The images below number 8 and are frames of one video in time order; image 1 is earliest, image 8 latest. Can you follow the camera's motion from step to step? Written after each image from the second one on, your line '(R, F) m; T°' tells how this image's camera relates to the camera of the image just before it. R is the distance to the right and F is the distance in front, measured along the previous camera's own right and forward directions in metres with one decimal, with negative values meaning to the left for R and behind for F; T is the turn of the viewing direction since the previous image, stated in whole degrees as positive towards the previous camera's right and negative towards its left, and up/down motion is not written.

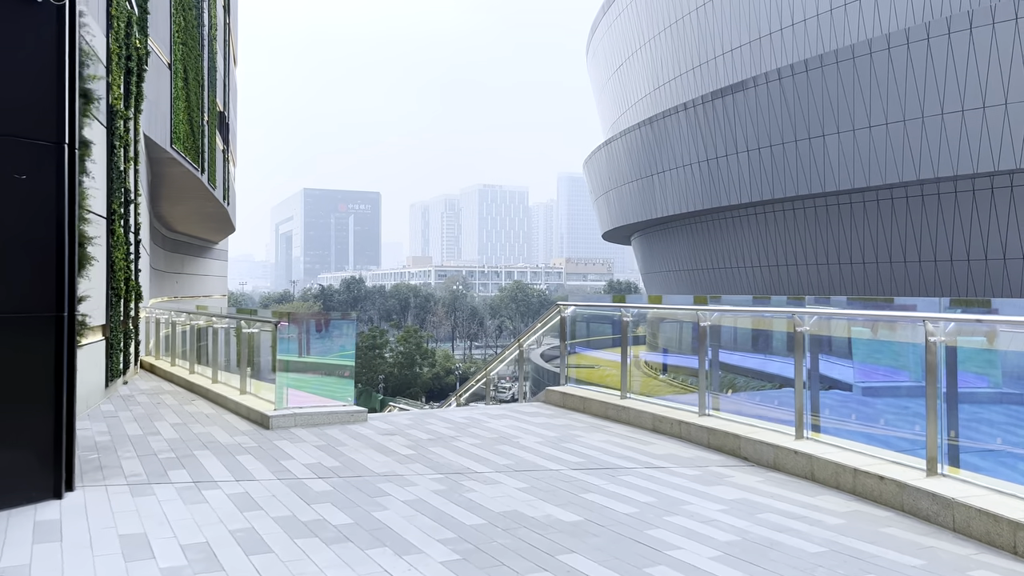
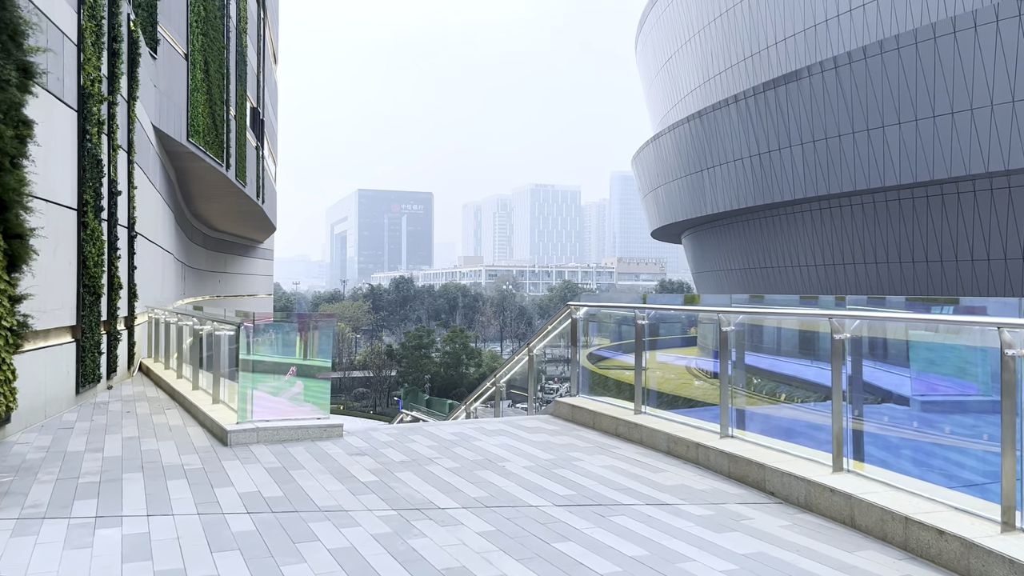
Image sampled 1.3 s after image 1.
(+0.5, +1.1) m; -4°
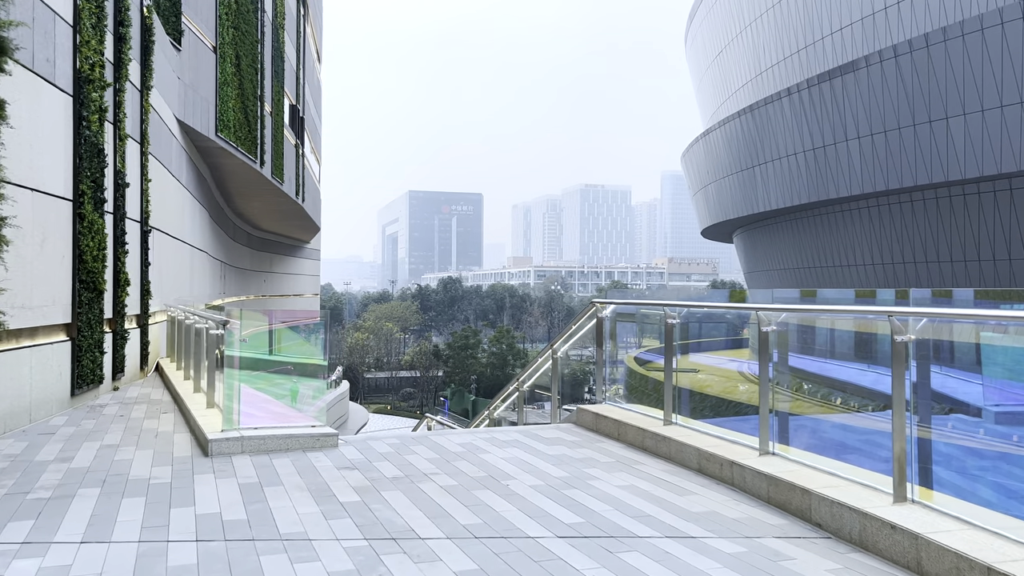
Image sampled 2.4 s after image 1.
(+0.3, +0.8) m; -3°
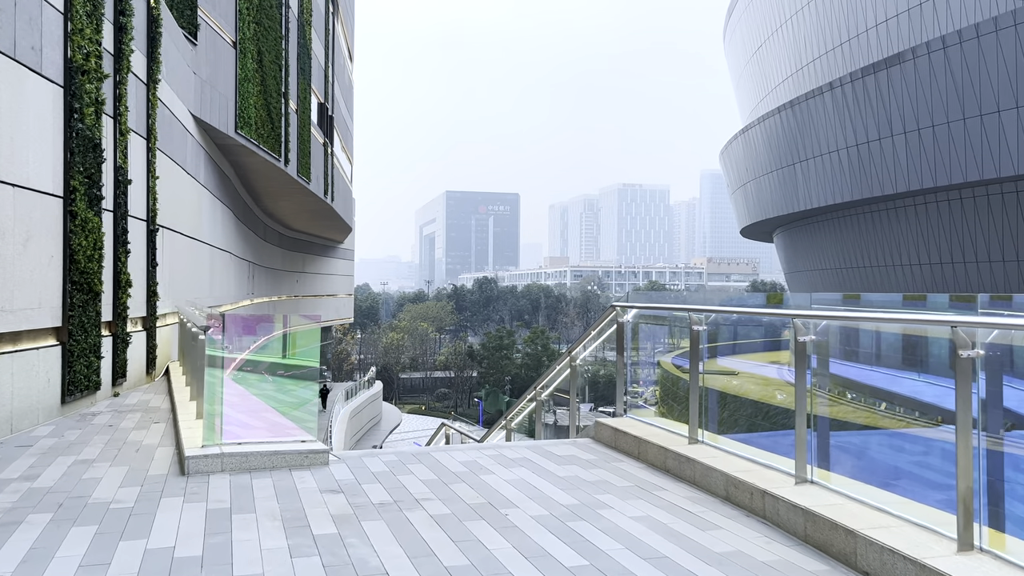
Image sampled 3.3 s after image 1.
(+0.2, +0.6) m; -3°
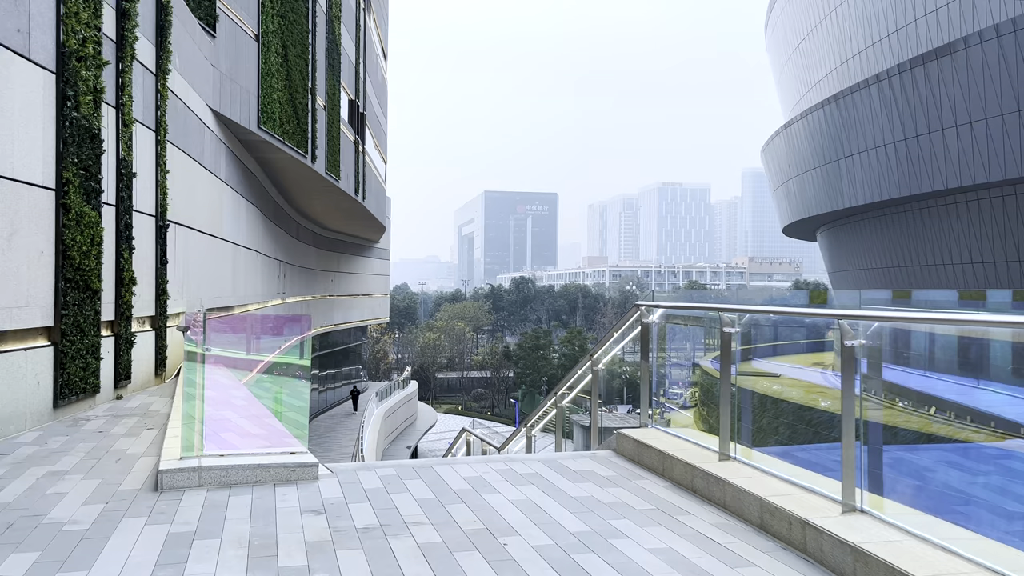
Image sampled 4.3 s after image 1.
(+0.2, +0.6) m; -3°
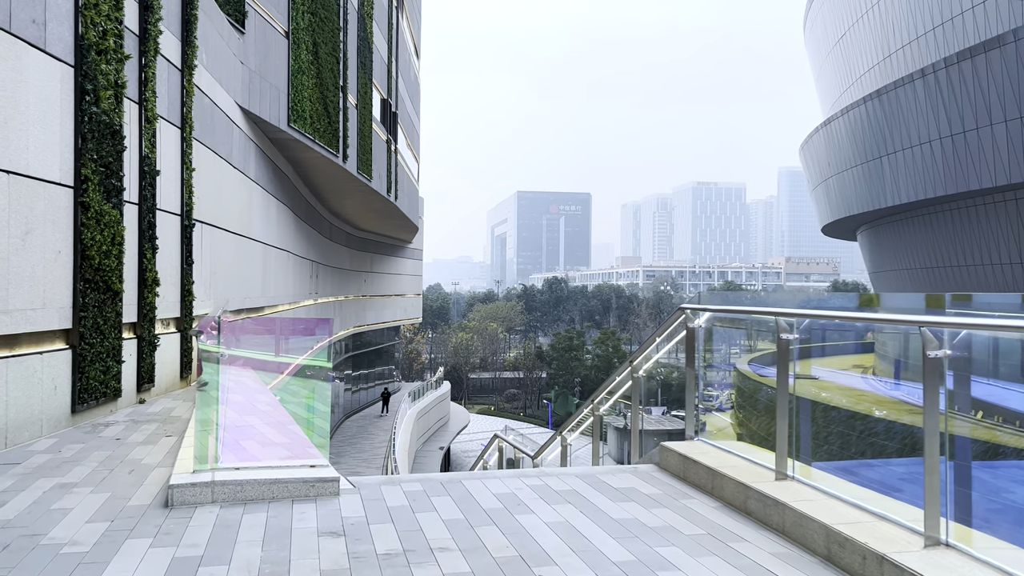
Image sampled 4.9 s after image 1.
(0.0, +0.4) m; -2°
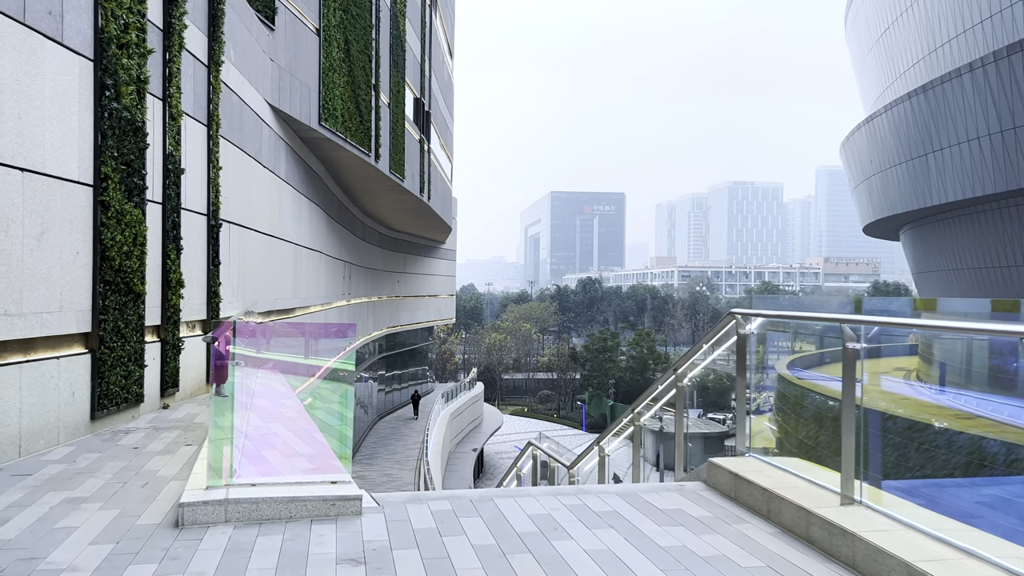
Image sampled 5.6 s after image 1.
(0.0, +0.4) m; -2°
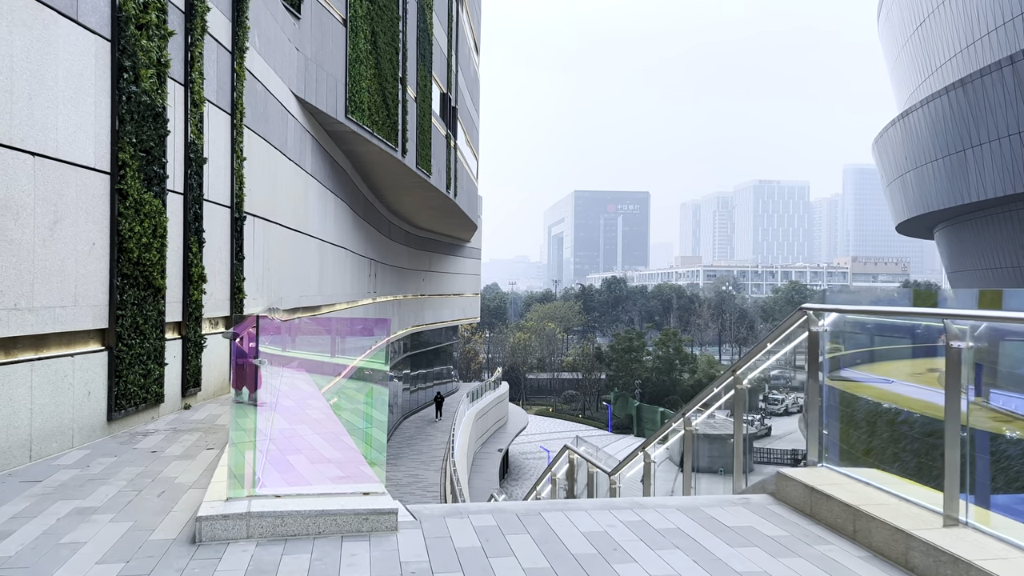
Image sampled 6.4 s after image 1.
(-0.2, +0.5) m; -2°
